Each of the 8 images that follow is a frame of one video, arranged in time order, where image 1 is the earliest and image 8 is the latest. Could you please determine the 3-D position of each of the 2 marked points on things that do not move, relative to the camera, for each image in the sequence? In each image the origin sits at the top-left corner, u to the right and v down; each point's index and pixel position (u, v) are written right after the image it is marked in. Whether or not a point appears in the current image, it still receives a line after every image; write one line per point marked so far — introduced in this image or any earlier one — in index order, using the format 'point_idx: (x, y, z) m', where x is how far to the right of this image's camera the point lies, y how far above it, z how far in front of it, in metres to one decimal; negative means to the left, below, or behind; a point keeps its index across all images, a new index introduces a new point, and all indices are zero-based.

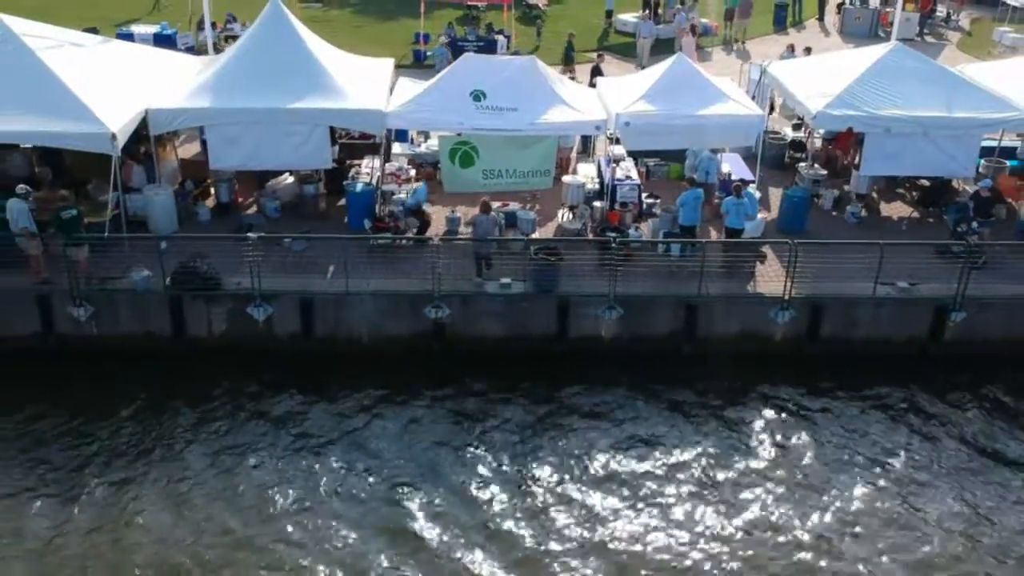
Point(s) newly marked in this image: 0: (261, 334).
0: (-2.2, -0.4, +14.0) m
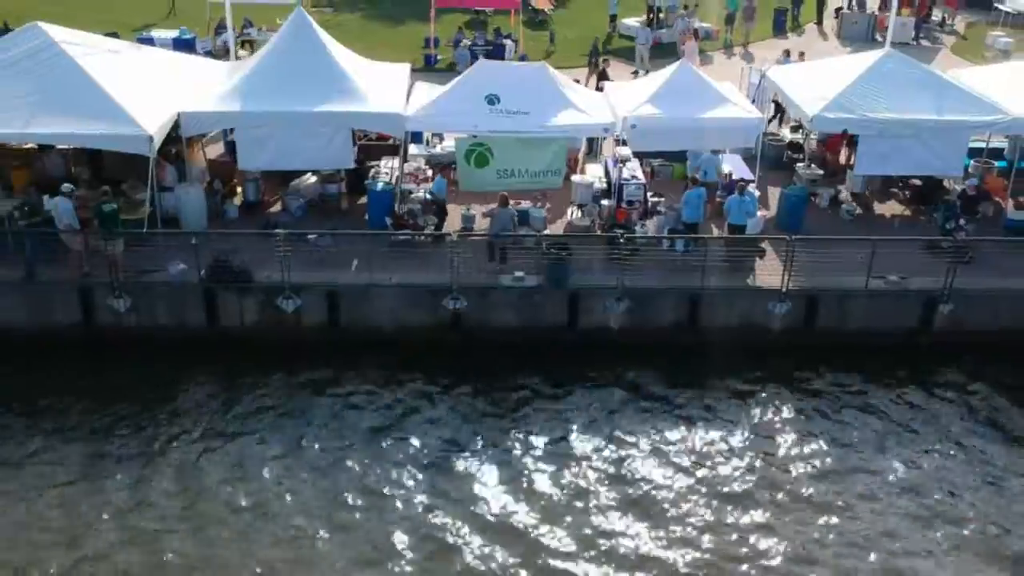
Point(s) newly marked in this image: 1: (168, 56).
0: (-2.1, -0.3, +14.8) m
1: (-3.8, +2.6, +17.5) m
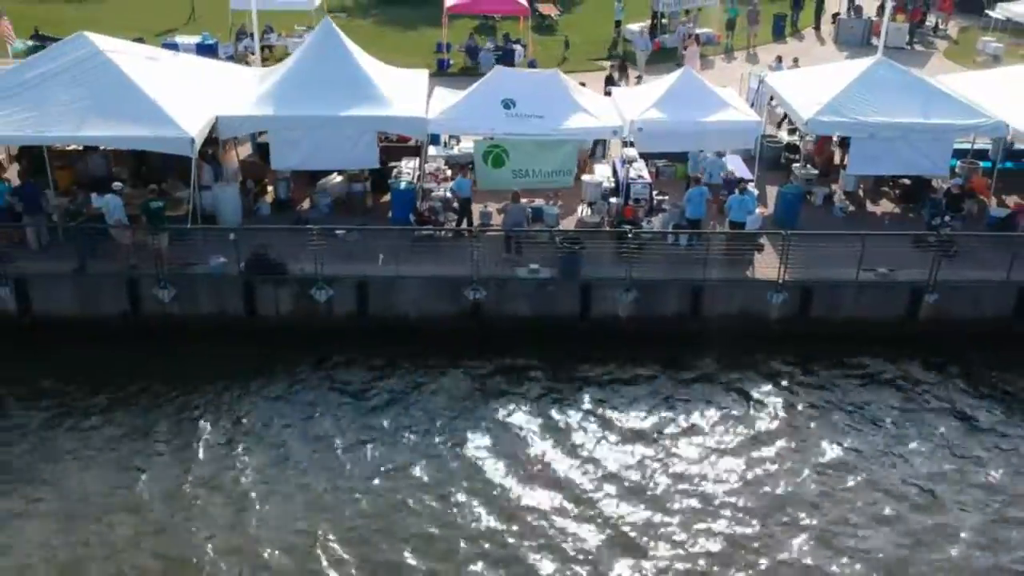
0: (-2.0, -0.2, +16.0) m
1: (-3.7, +2.7, +18.7) m
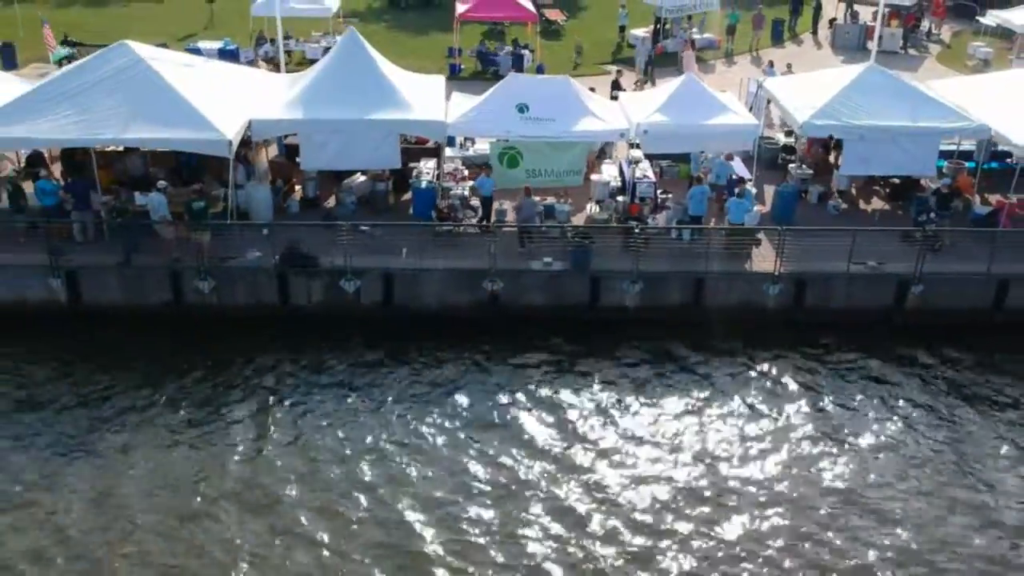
0: (-1.8, -0.2, +17.2) m
1: (-3.5, +2.8, +19.8) m
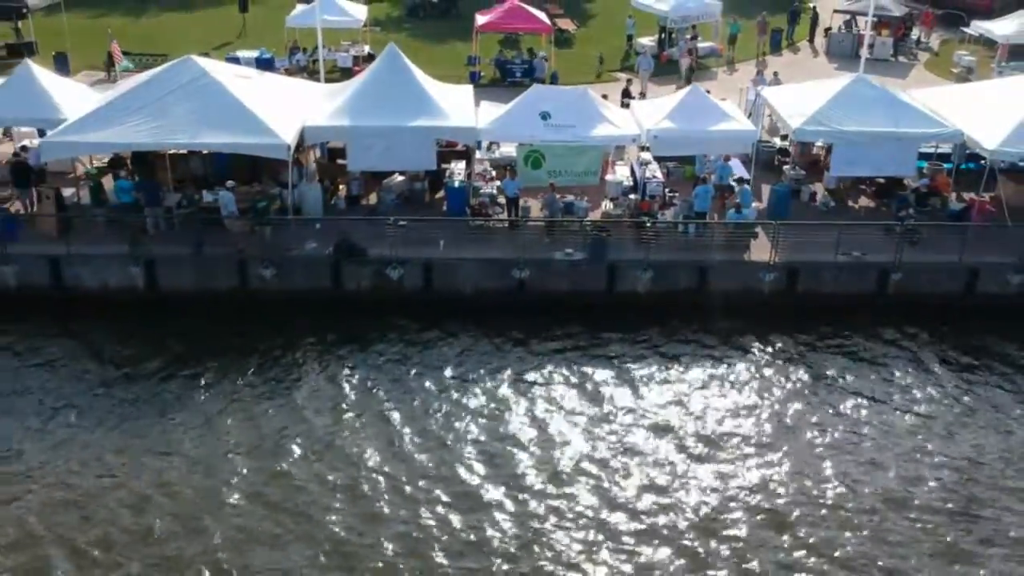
0: (-1.5, 0.0, +19.4) m
1: (-3.2, +2.9, +22.1) m
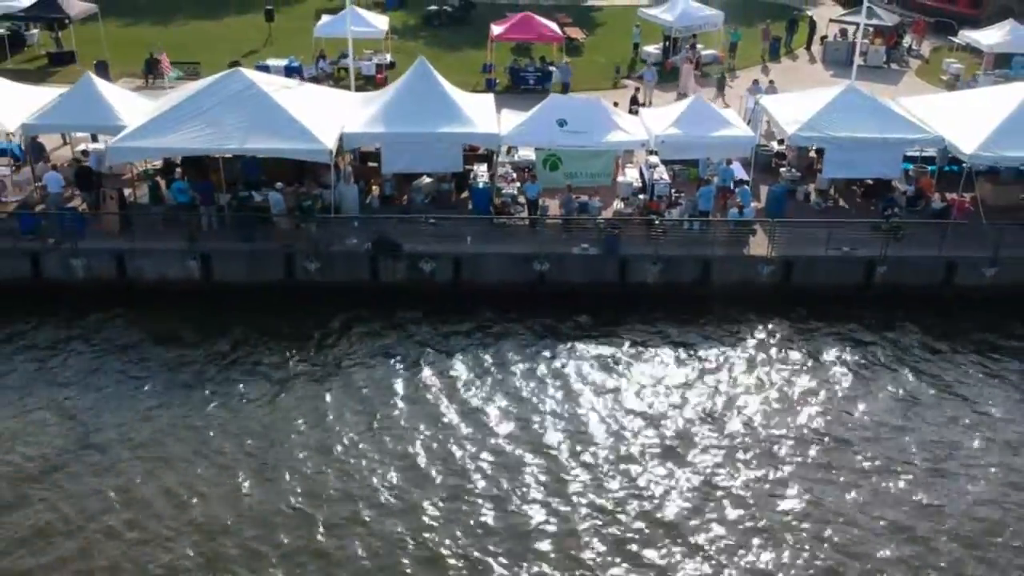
0: (-1.2, +0.1, +21.4) m
1: (-2.9, +3.1, +24.1) m
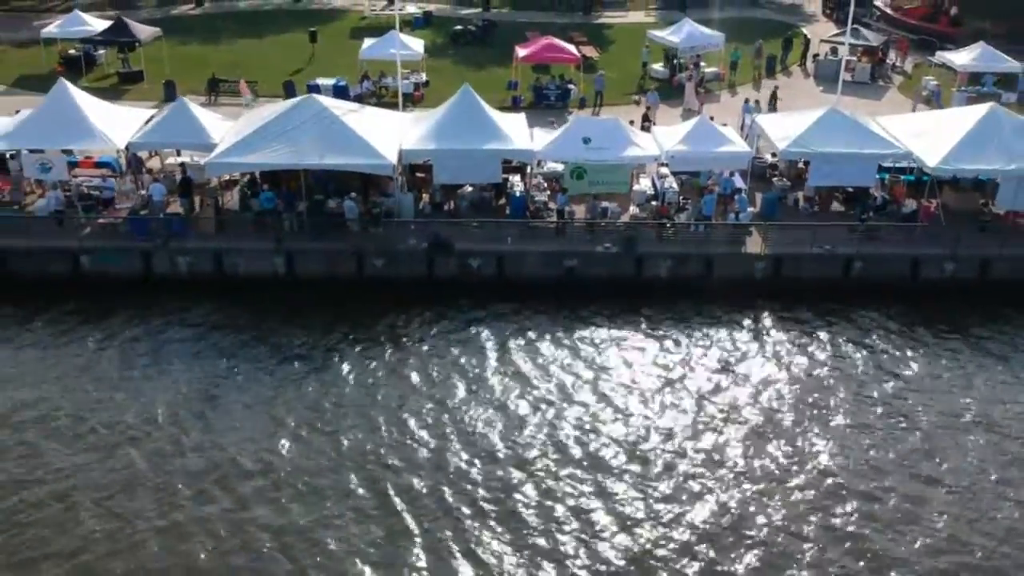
0: (-0.6, +0.2, +25.4) m
1: (-2.3, +3.2, +28.1) m
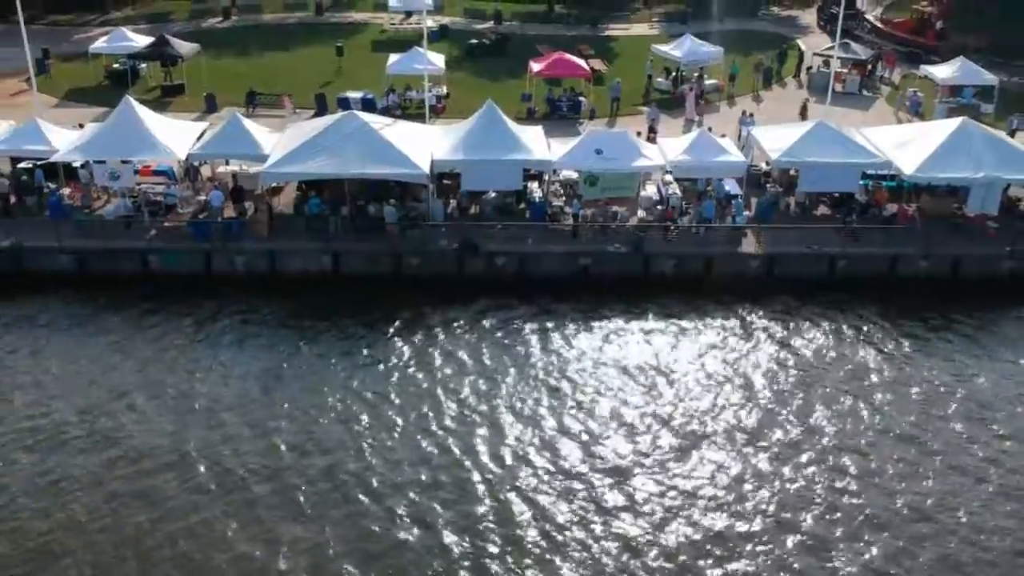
0: (-0.3, +0.3, +28.4) m
1: (-1.9, +3.2, +31.1) m
